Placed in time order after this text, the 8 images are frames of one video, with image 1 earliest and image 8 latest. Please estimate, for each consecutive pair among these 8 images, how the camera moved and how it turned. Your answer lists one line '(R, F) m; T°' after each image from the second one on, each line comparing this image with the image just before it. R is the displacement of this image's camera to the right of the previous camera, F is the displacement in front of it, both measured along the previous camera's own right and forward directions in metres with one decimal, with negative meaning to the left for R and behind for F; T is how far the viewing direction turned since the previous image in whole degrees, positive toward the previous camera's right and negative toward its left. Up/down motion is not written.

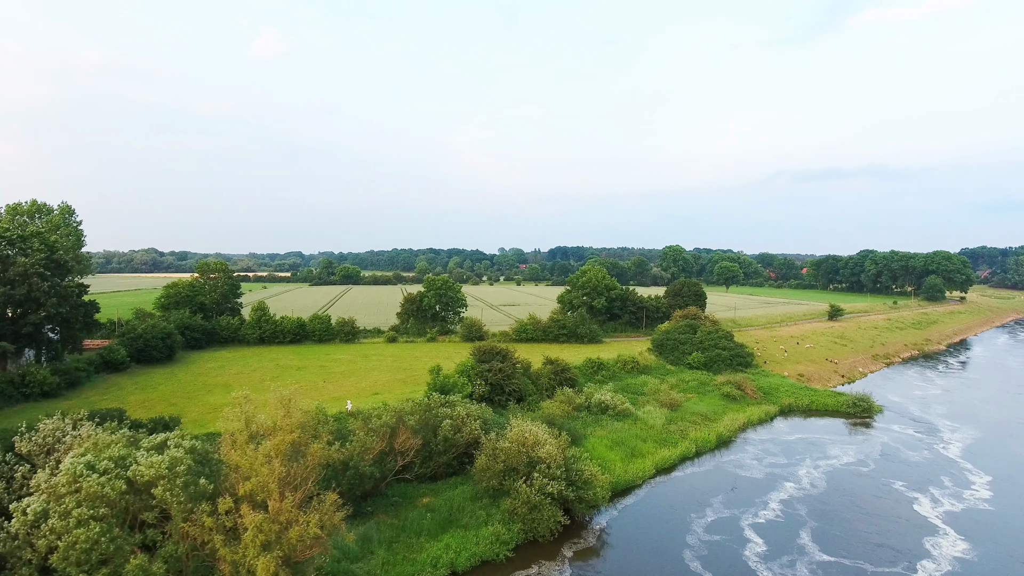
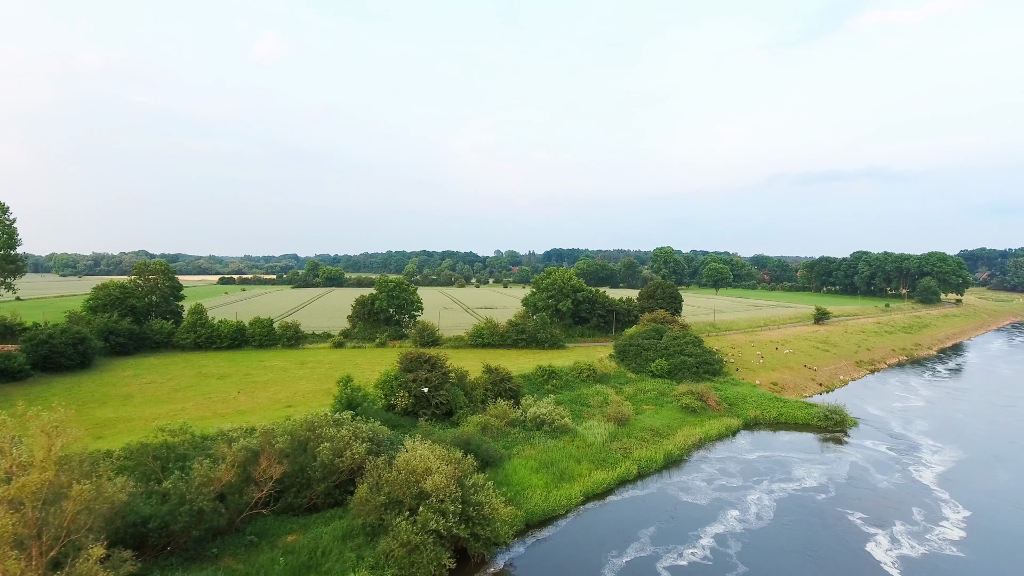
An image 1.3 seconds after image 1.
(+4.4, +3.4) m; 0°
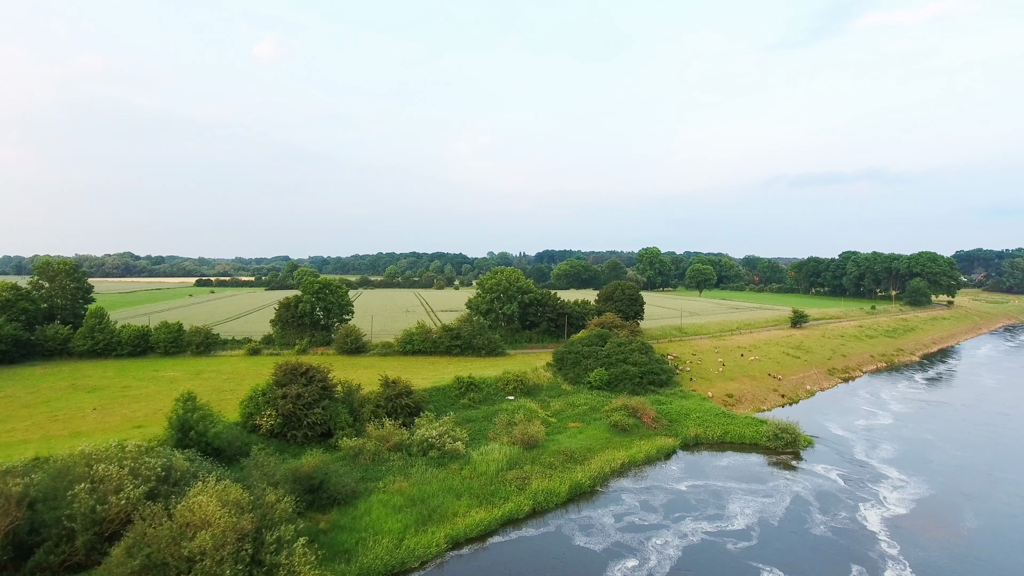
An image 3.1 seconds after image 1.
(+5.8, +4.4) m; 0°
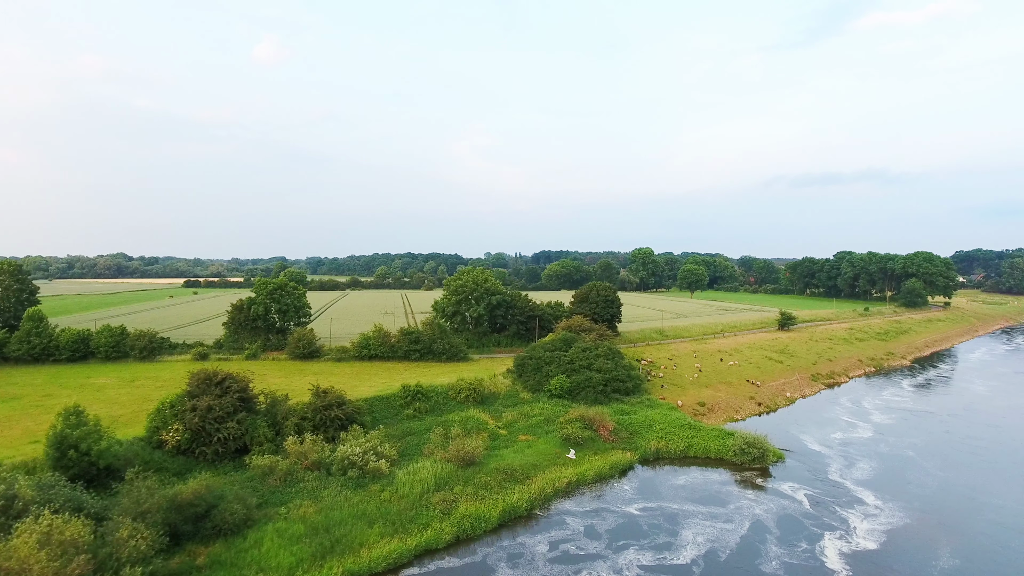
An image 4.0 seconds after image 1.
(+3.2, +2.4) m; 0°
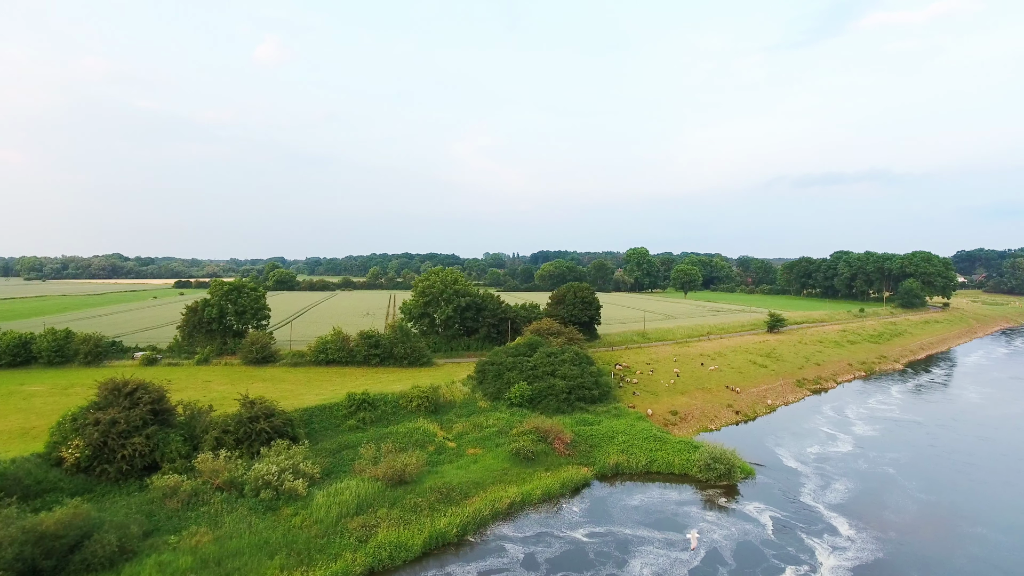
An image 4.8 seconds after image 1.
(+2.9, +2.2) m; 0°
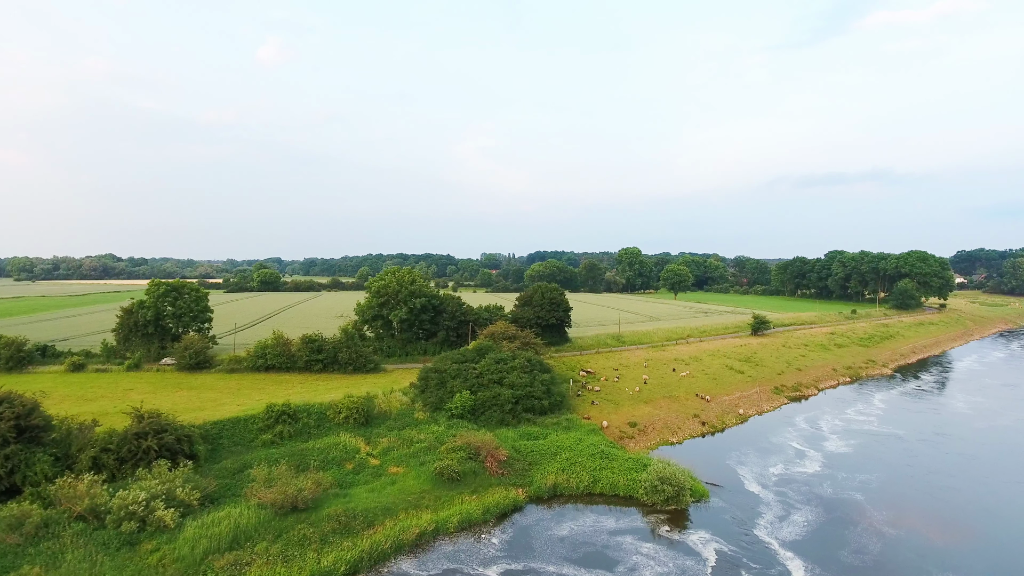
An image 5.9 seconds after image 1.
(+3.5, +2.7) m; 0°
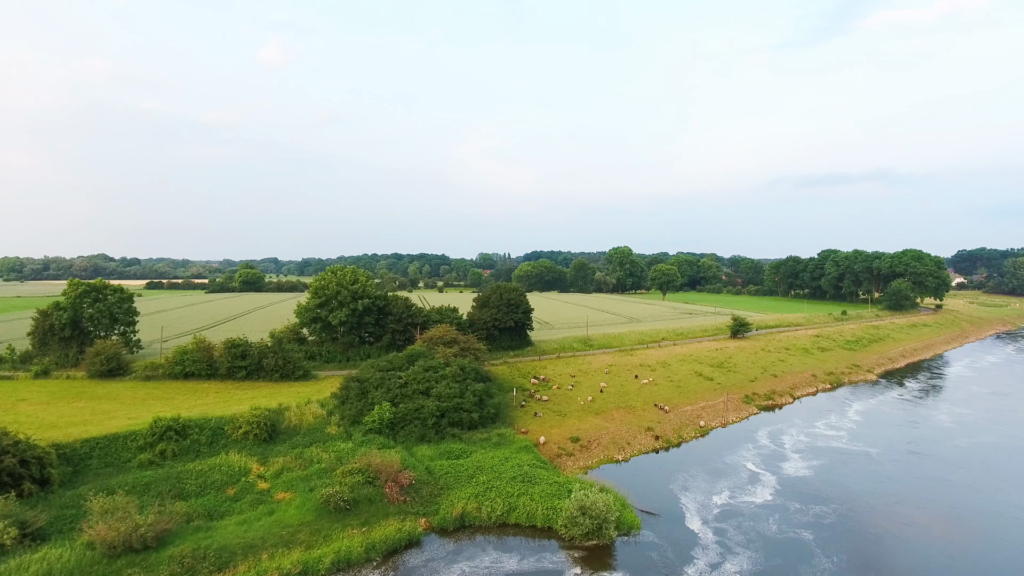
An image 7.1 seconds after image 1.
(+4.1, +3.1) m; 0°
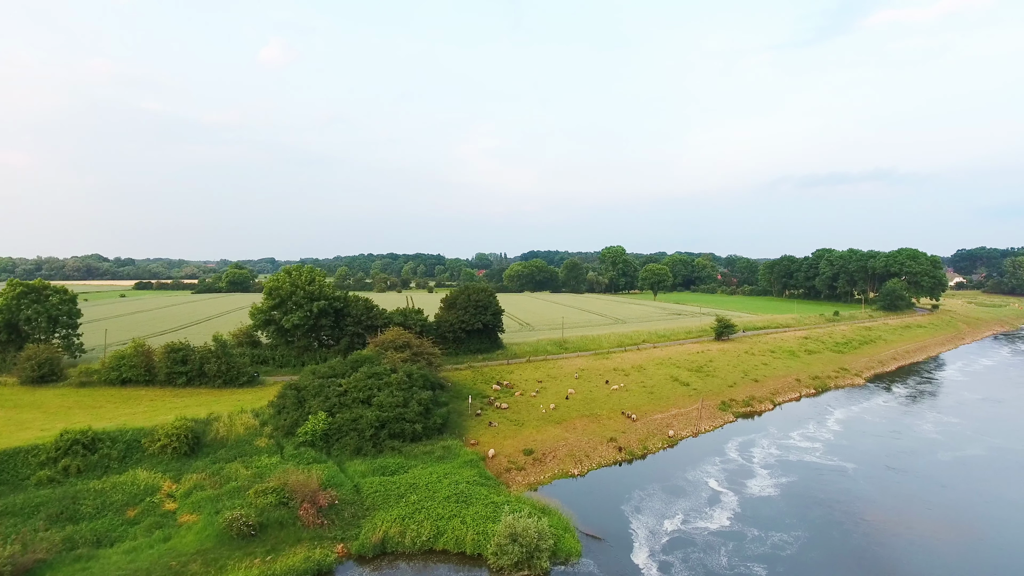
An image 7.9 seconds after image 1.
(+2.7, +2.0) m; 0°
